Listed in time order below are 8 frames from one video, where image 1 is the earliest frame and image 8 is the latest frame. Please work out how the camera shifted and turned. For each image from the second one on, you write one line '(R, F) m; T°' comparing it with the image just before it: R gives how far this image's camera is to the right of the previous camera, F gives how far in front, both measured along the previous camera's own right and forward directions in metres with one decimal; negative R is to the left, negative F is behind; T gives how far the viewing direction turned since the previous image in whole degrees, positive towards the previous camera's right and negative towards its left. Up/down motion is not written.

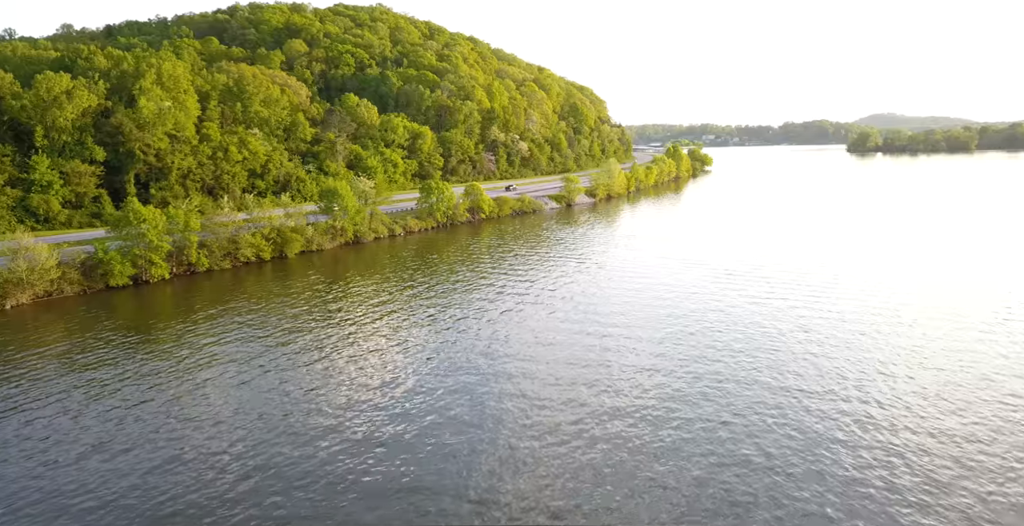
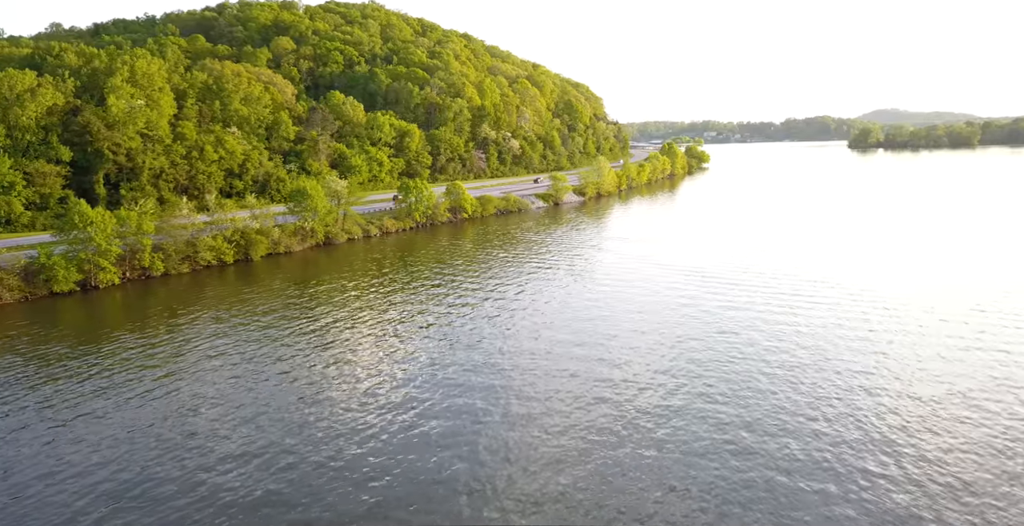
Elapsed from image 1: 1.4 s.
(+2.3, +1.8) m; 0°
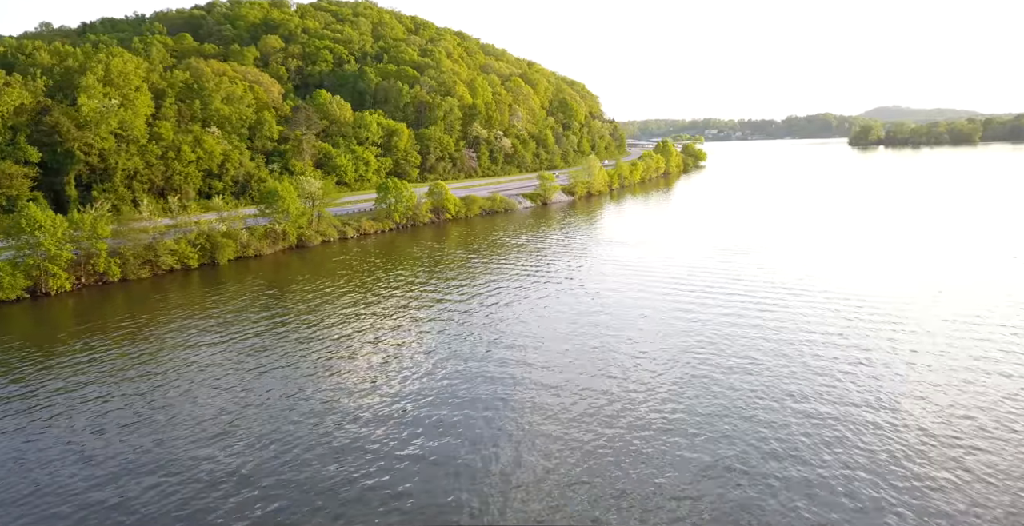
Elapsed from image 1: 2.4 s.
(+2.0, +1.6) m; 0°
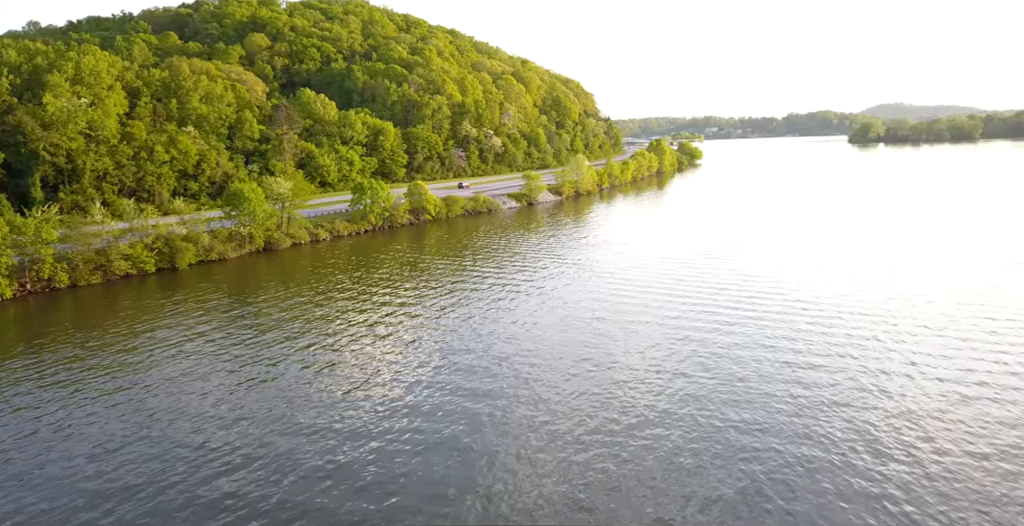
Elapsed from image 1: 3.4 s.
(+2.2, +1.8) m; 0°
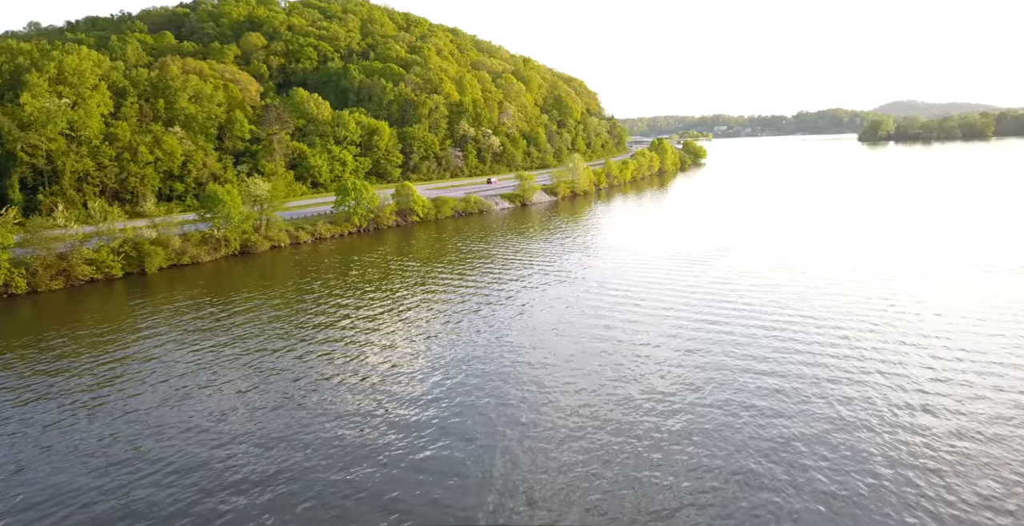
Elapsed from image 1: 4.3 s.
(+2.1, +1.6) m; -1°
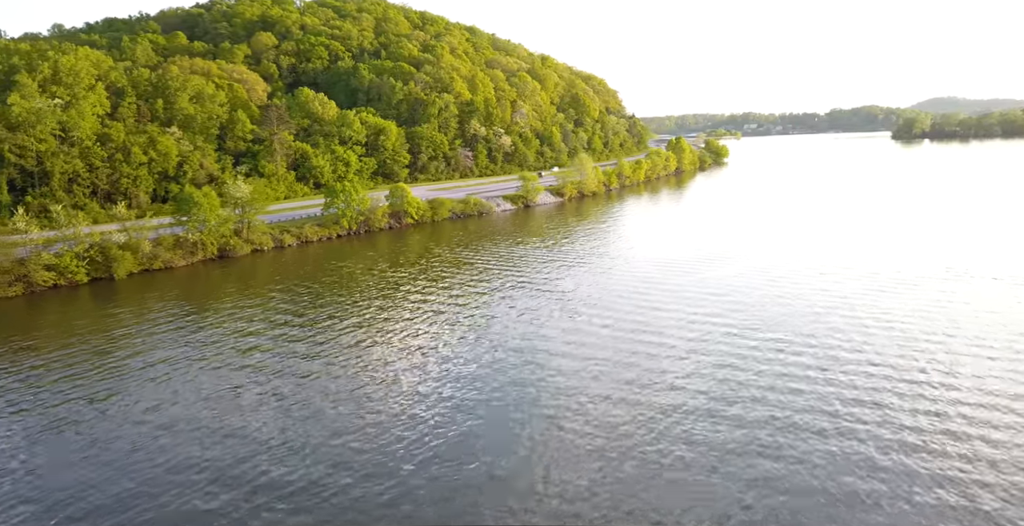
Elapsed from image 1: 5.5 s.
(+3.3, +2.4) m; -2°
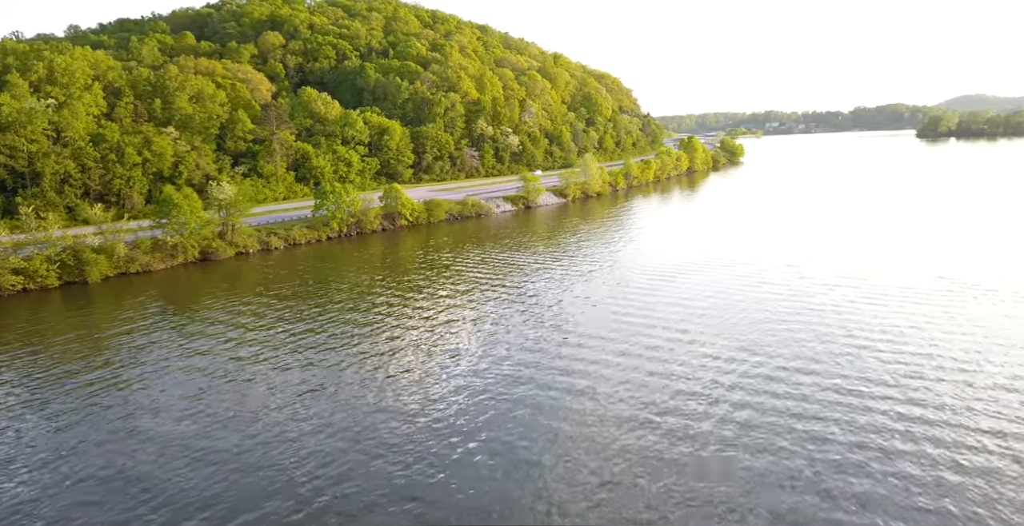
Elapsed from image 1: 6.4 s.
(+2.5, +1.7) m; -2°
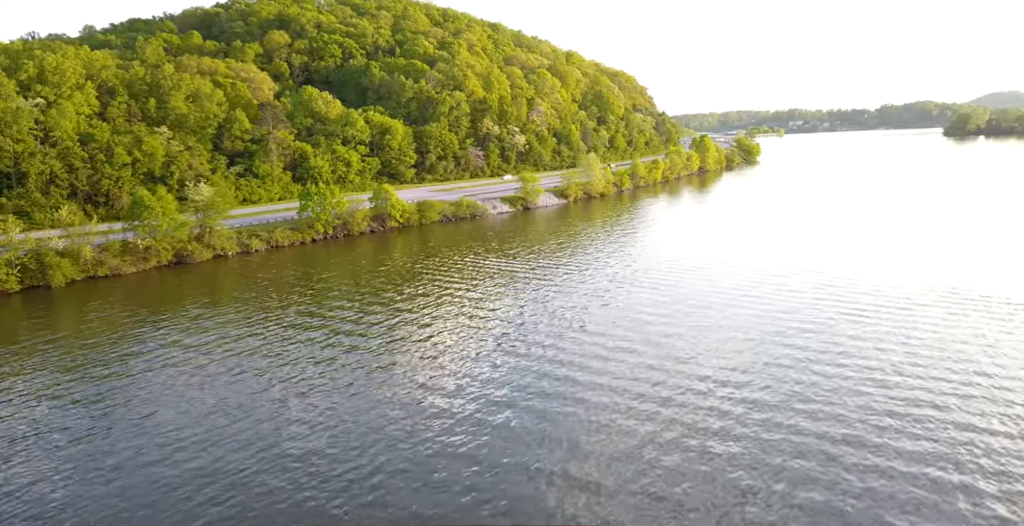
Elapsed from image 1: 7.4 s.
(+2.9, +2.0) m; -2°
